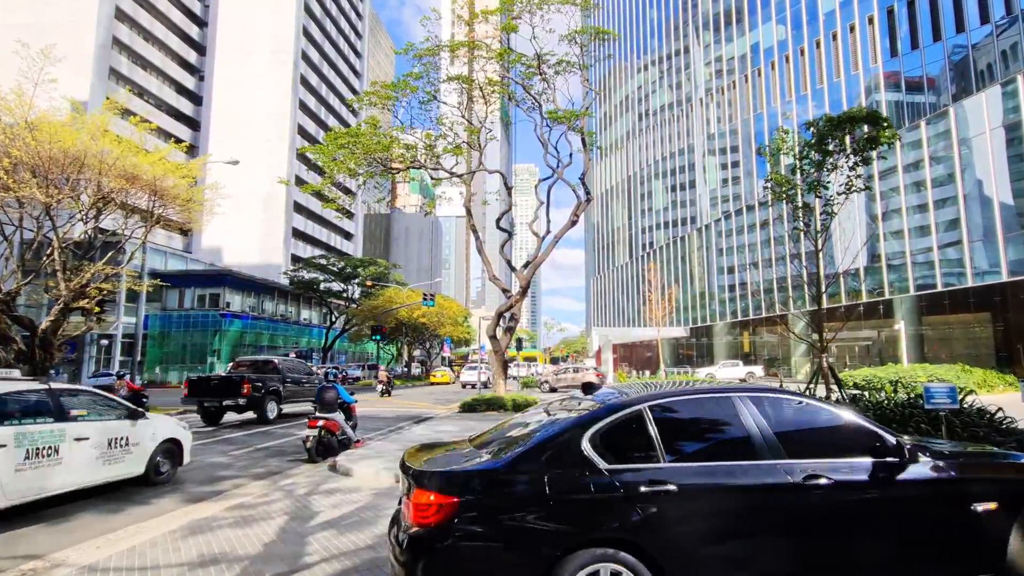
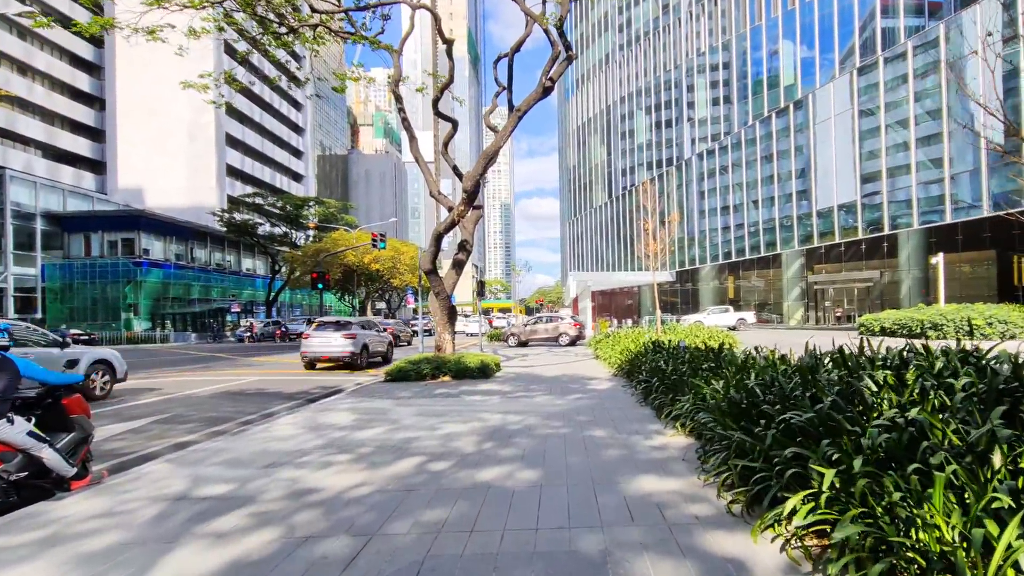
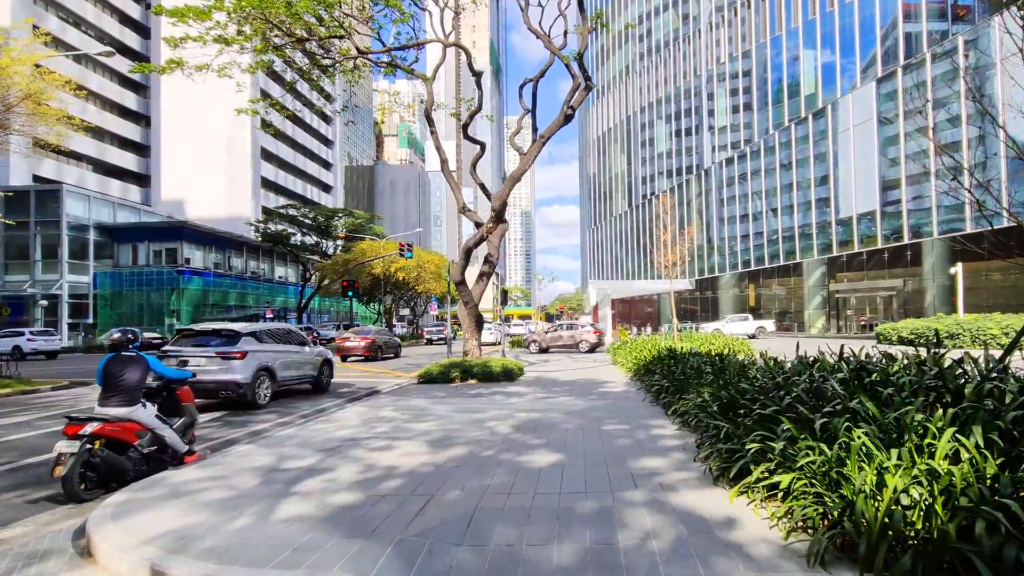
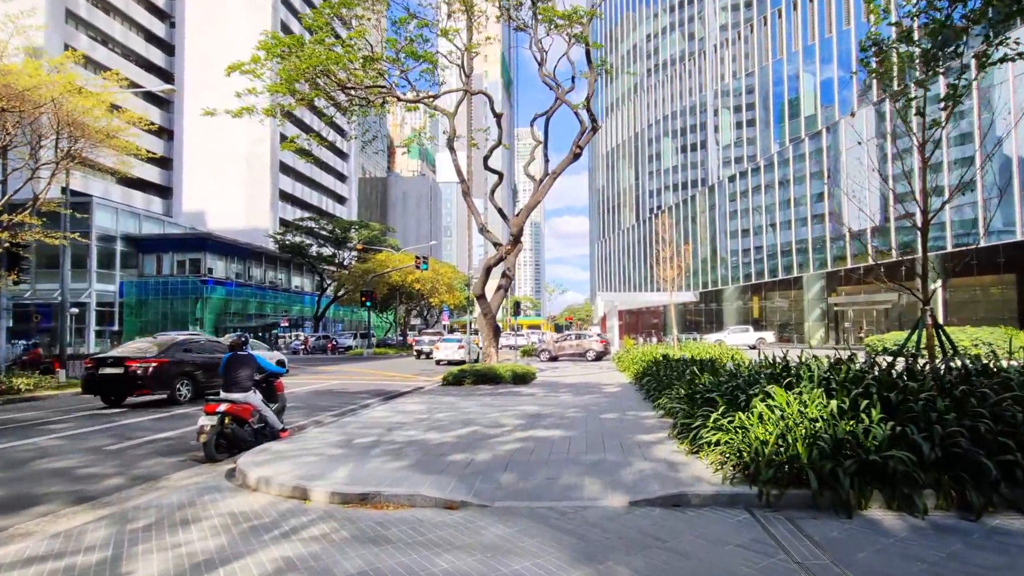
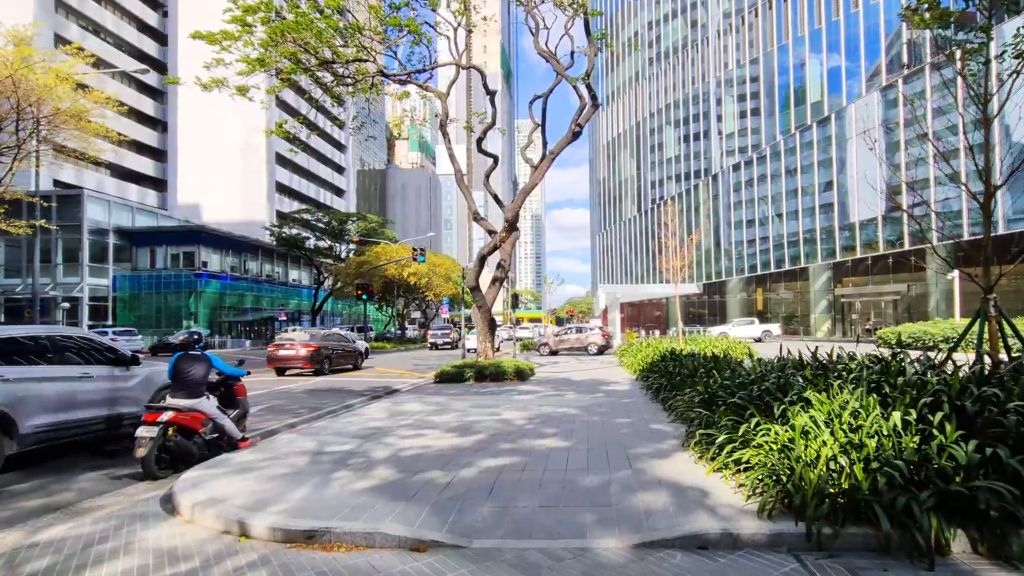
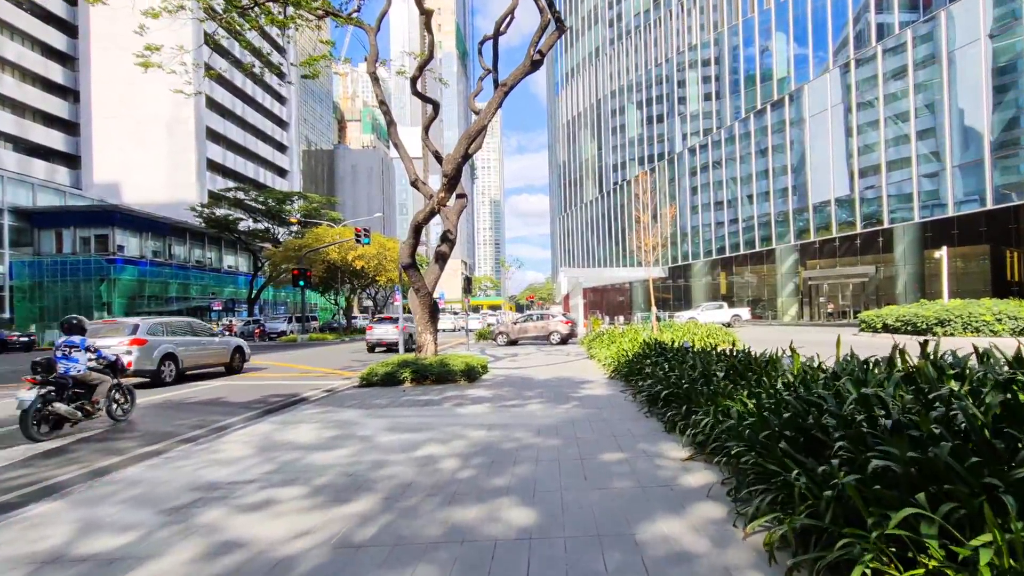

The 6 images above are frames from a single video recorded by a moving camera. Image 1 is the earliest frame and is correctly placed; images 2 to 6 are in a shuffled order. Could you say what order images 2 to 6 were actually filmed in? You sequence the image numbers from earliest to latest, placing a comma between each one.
4, 5, 3, 2, 6
